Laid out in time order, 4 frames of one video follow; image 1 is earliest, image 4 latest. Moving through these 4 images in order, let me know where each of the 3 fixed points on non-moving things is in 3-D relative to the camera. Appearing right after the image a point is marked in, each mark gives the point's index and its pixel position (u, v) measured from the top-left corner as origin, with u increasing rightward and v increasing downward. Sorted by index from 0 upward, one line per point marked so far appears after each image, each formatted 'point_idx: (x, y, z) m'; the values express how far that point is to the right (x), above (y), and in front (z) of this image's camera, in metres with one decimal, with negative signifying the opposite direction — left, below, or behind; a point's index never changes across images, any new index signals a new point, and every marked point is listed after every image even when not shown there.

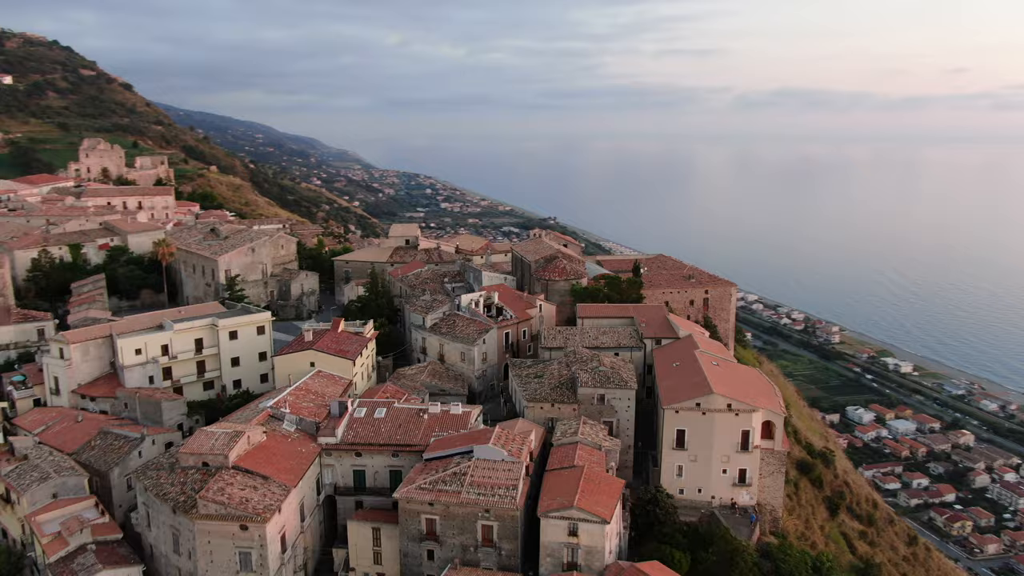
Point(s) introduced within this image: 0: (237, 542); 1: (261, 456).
0: (-6.1, -5.6, +17.1) m
1: (-6.3, -4.2, +19.2) m
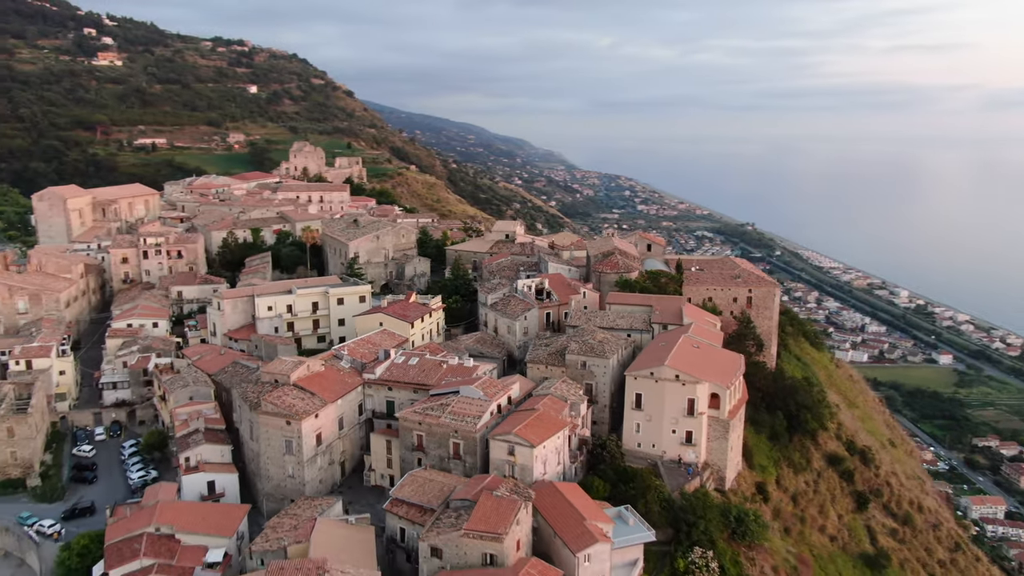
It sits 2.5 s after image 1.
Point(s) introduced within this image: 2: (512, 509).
0: (-7.3, -4.6, +24.7) m
1: (-6.9, -3.2, +26.8) m
2: (0.0, -5.6, +19.5) m
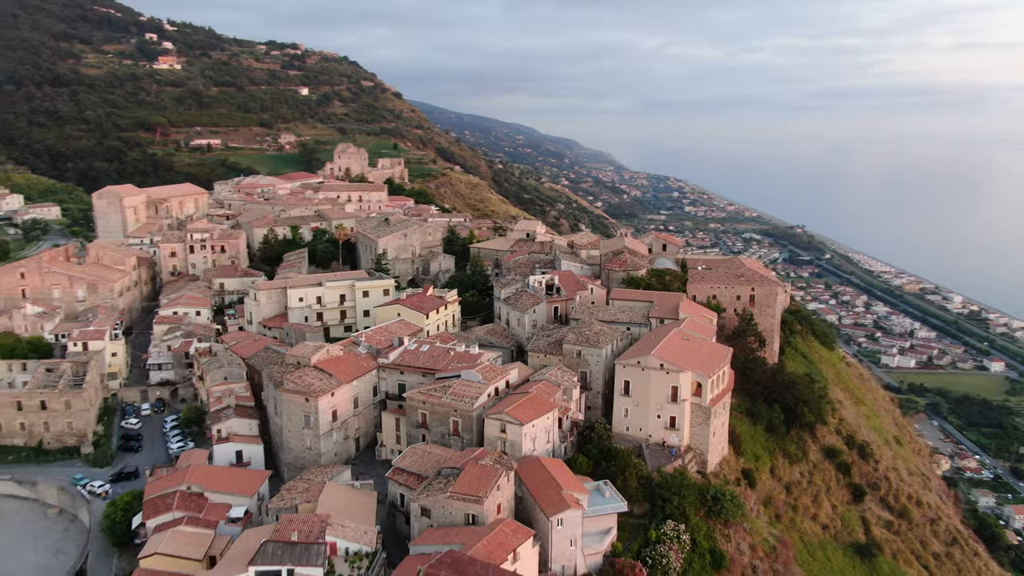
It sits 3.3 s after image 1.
0: (-7.5, -4.3, +27.5) m
1: (-6.9, -2.9, +29.6) m
2: (-0.5, -5.3, +21.8) m
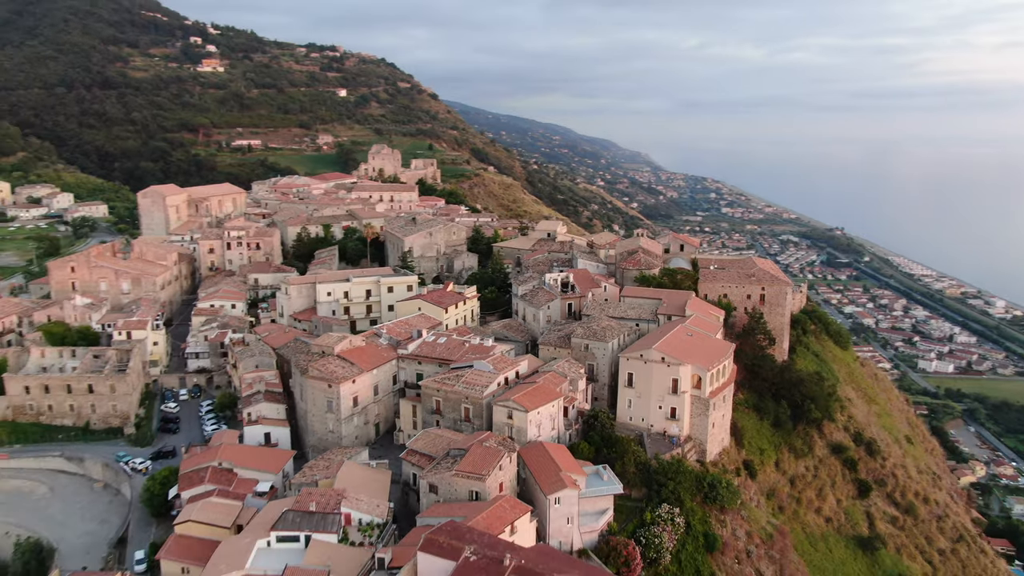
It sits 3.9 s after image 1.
0: (-7.1, -4.1, +29.6) m
1: (-6.4, -2.6, +31.6) m
2: (-0.5, -5.2, +23.6) m
